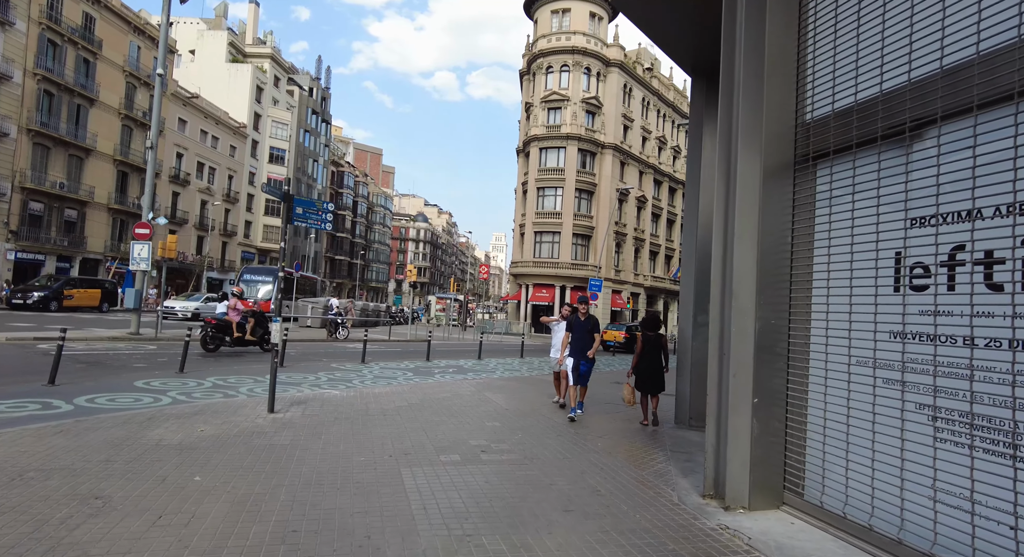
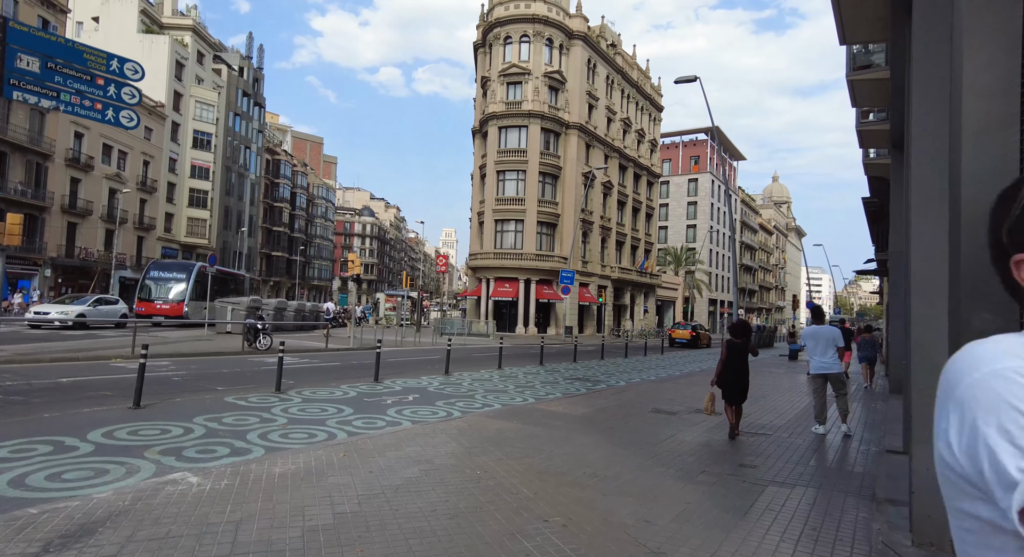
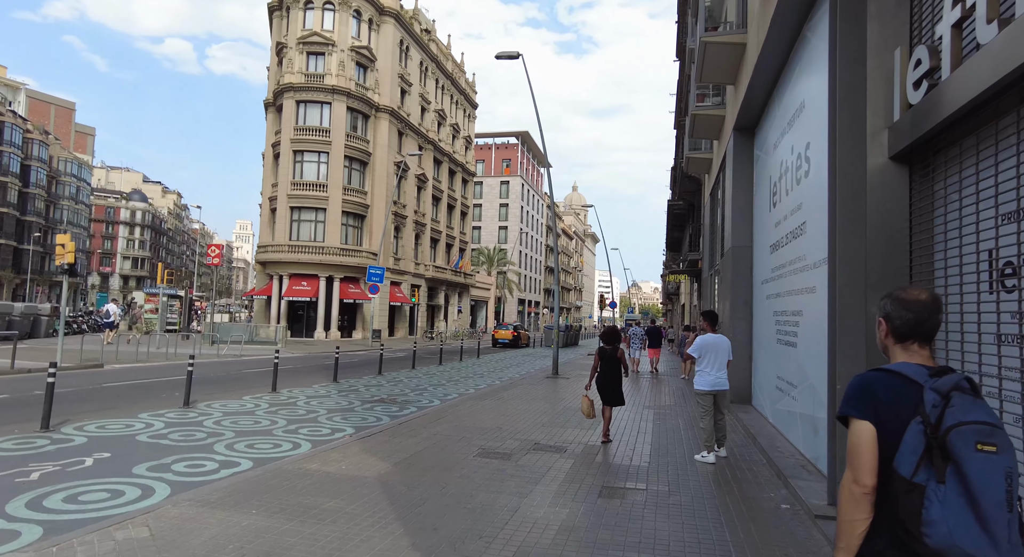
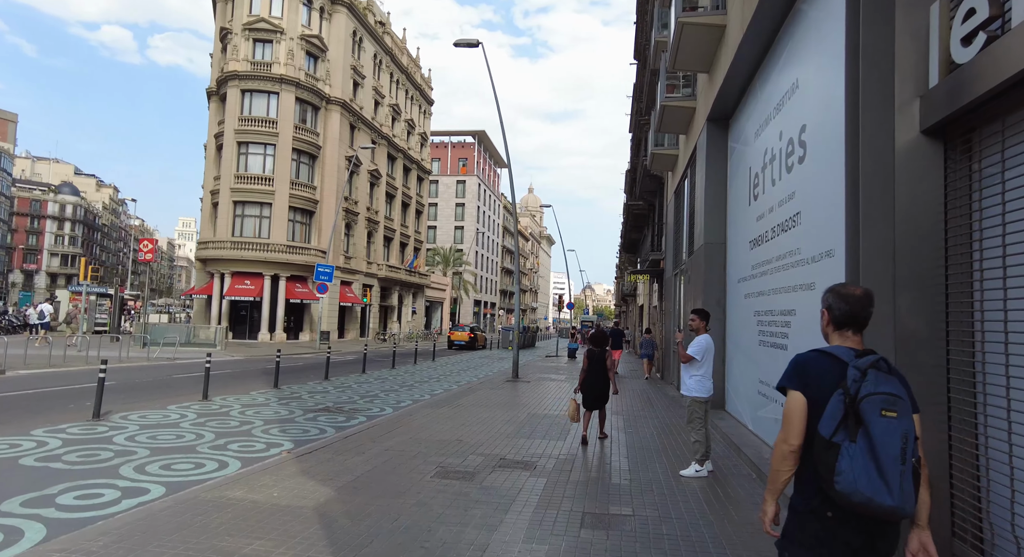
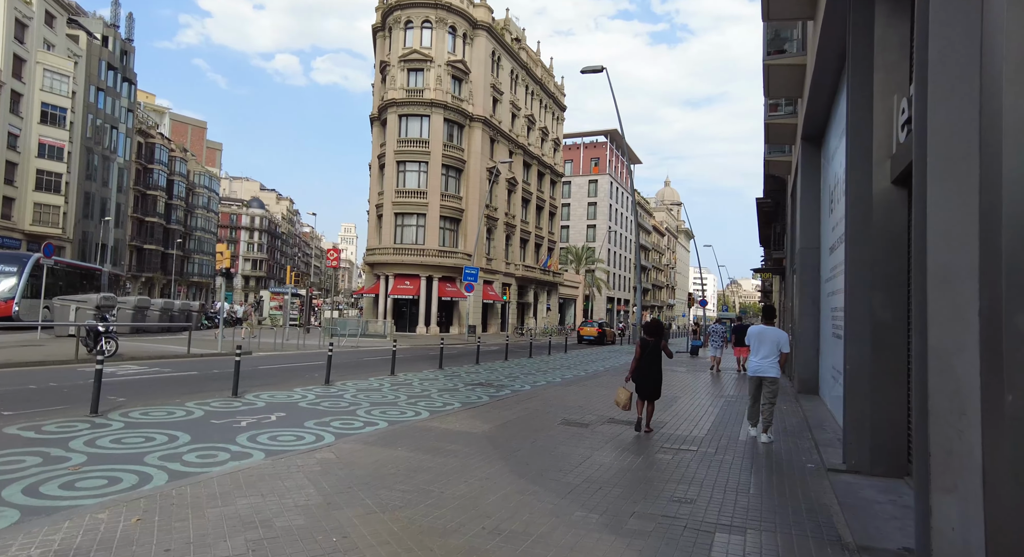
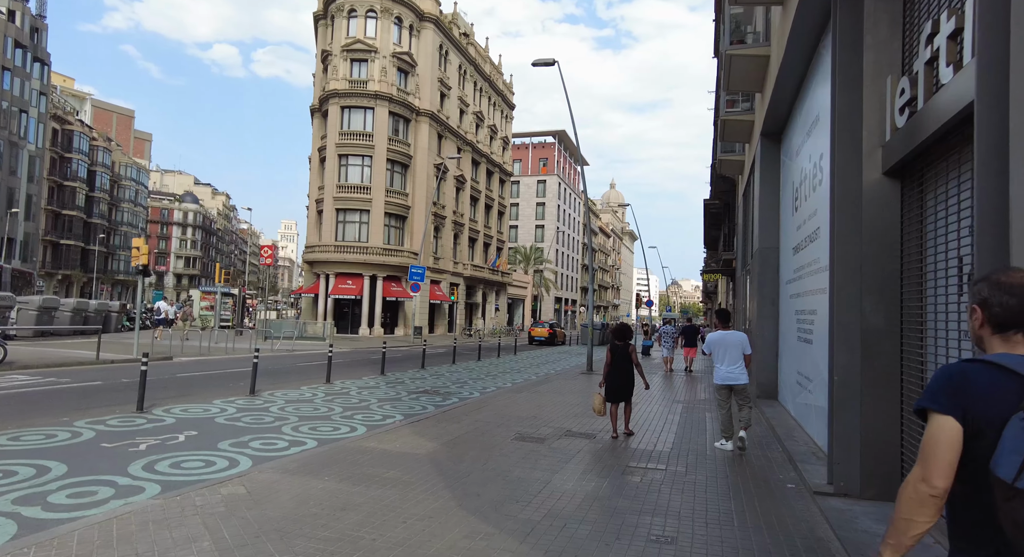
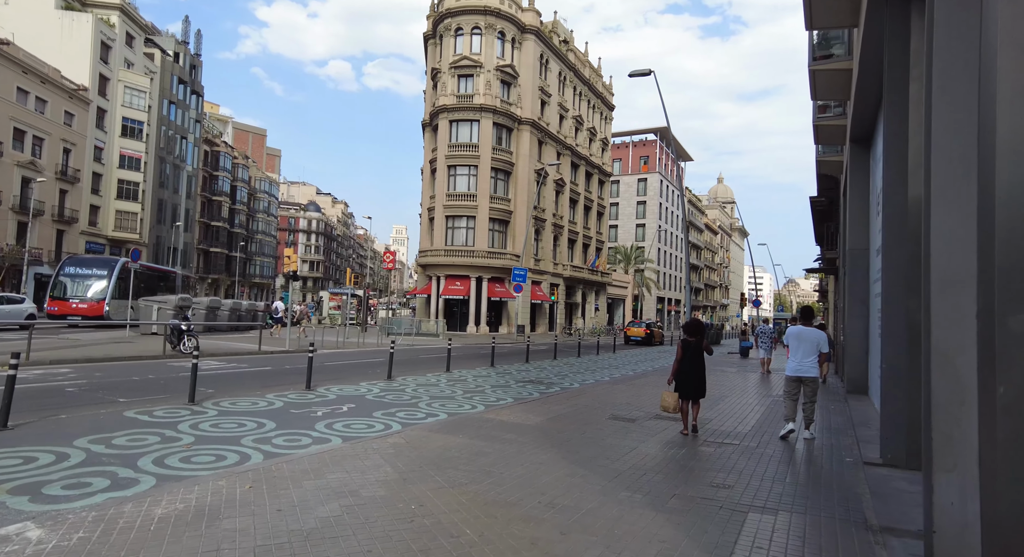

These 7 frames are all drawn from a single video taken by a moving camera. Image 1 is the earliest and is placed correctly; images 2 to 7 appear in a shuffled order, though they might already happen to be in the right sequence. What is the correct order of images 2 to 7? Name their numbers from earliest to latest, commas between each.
2, 7, 5, 6, 3, 4
